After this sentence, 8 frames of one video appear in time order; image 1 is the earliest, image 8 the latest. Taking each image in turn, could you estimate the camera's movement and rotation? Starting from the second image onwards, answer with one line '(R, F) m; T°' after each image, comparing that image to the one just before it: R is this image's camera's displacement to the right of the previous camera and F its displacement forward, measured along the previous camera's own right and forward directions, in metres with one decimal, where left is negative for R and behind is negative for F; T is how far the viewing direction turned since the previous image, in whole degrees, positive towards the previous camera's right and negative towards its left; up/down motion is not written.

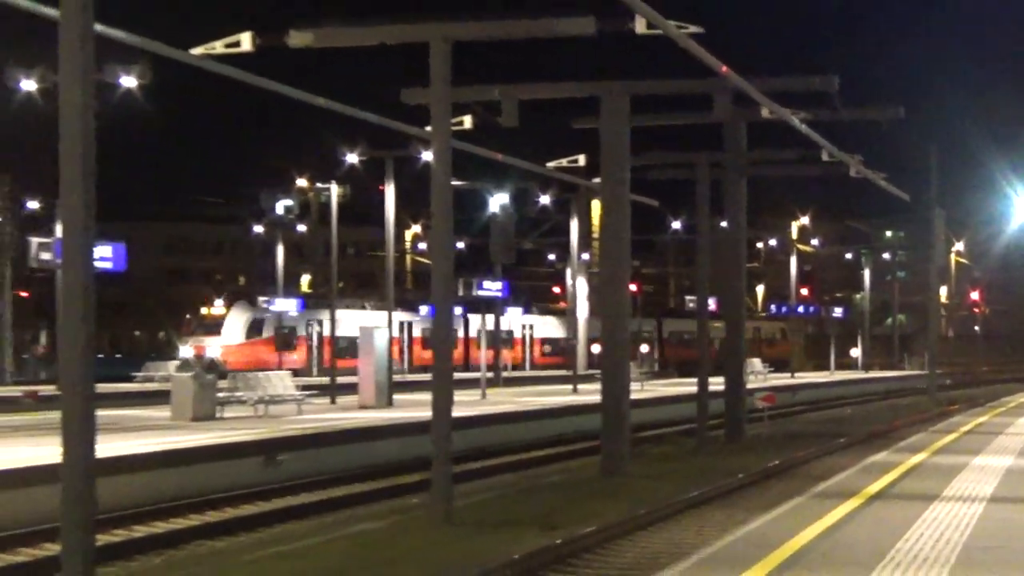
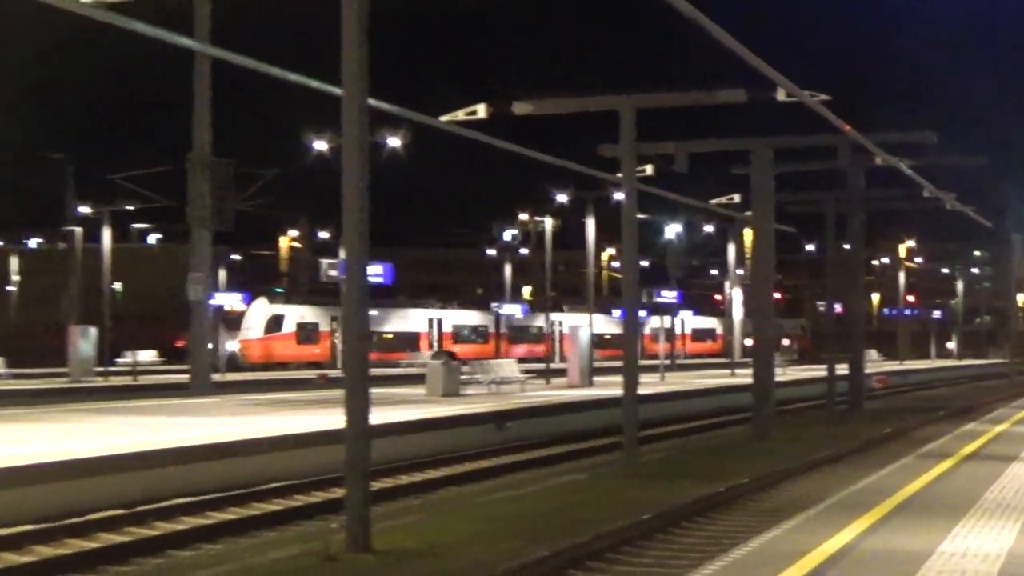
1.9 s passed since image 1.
(-1.2, -2.6) m; -3°
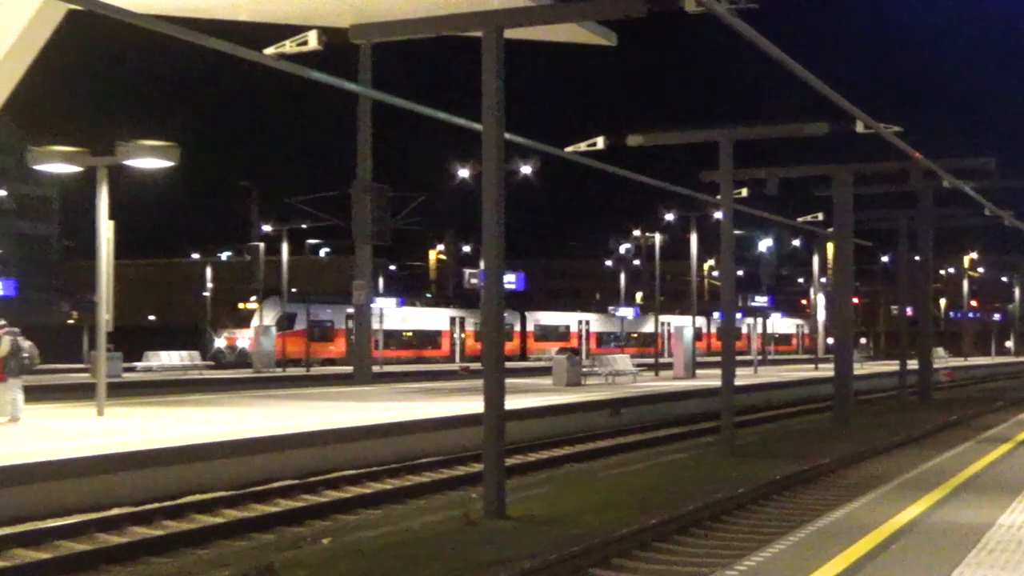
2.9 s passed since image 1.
(-0.7, -1.9) m; -3°
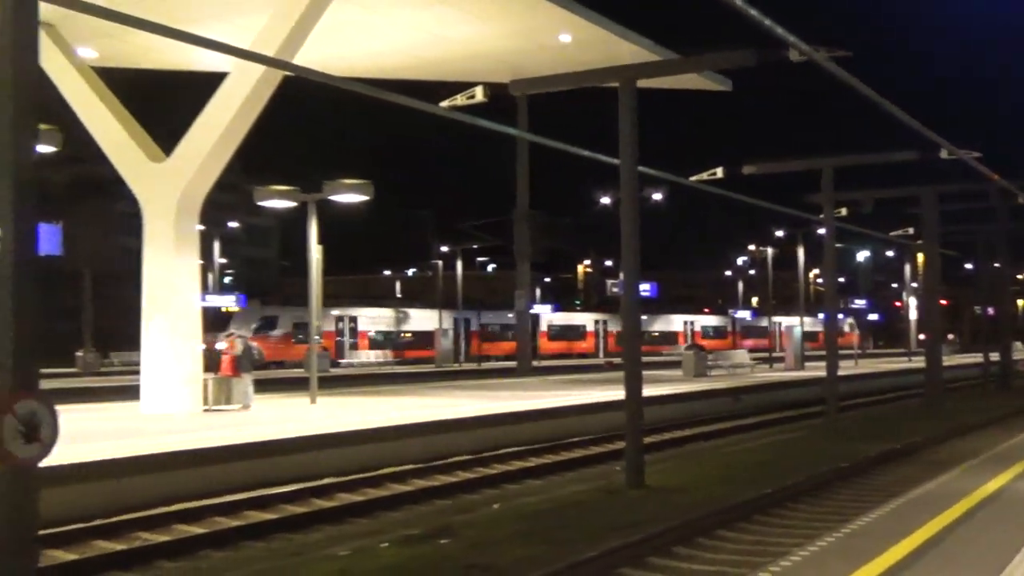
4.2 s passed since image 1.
(-0.6, -2.6) m; -5°
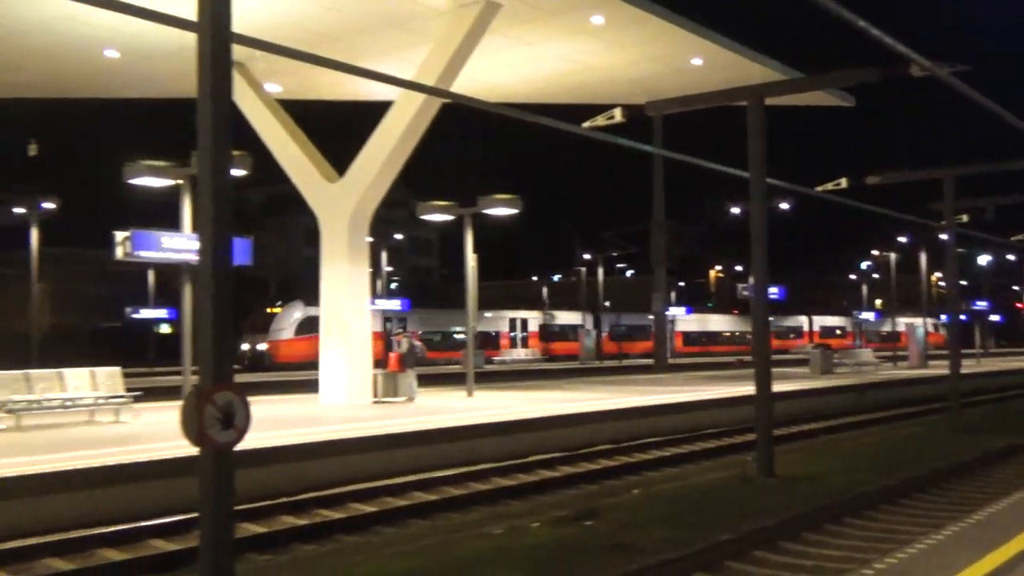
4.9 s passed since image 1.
(-0.2, -1.5) m; -7°
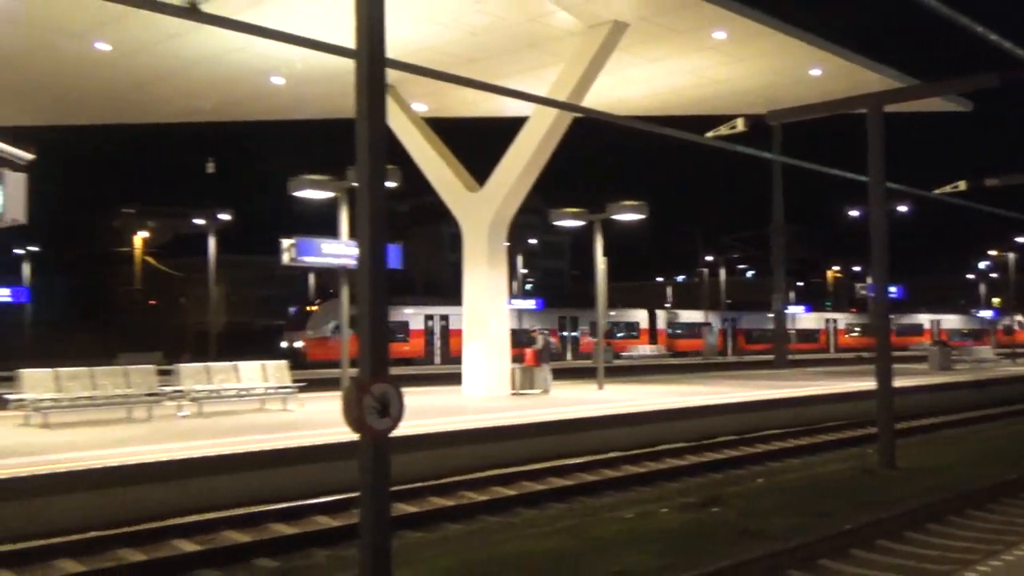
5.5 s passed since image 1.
(+0.1, -1.3) m; -7°
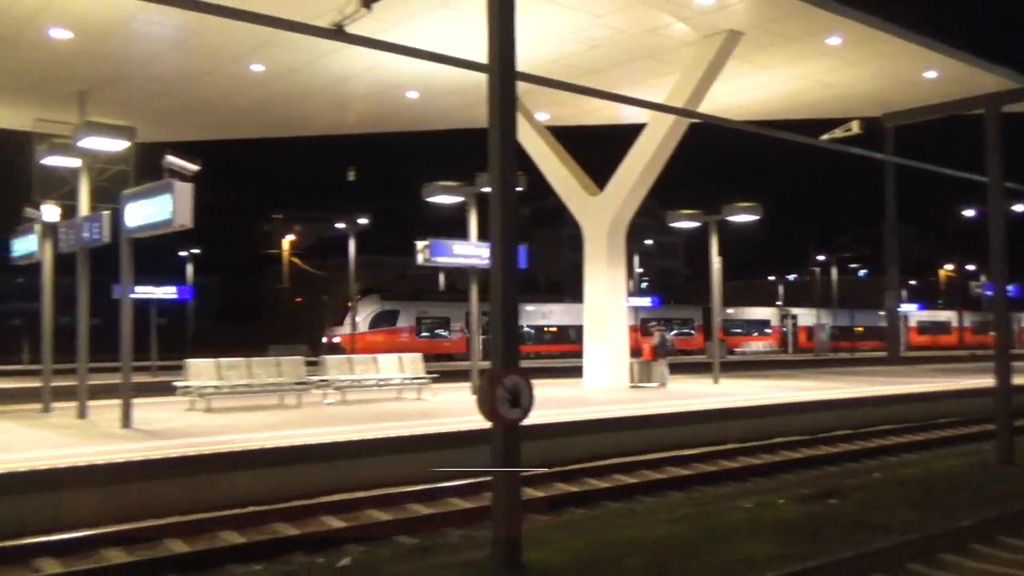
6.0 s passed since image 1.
(+0.2, -1.1) m; -7°
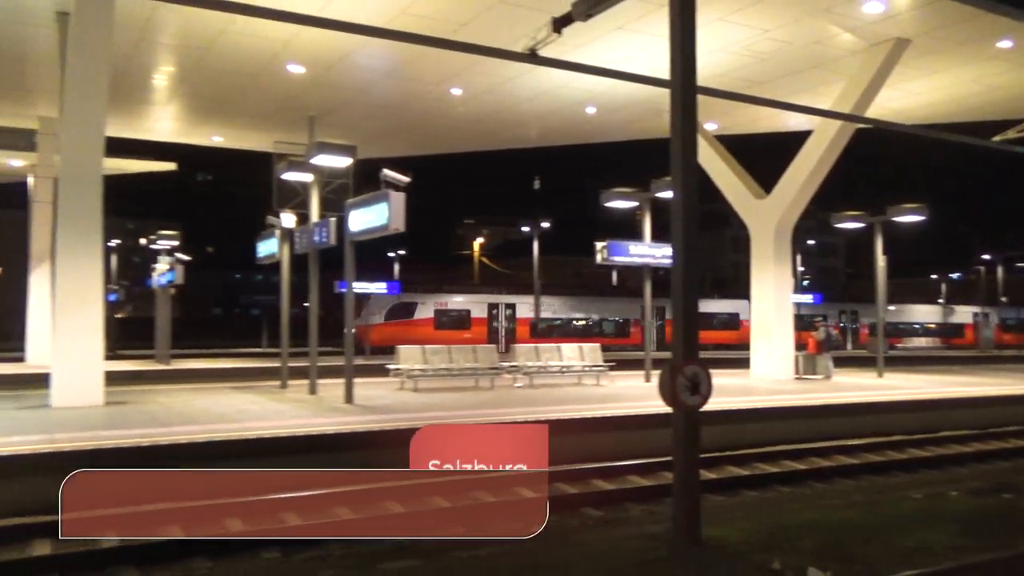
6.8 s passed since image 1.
(+0.1, -1.9) m; -10°
